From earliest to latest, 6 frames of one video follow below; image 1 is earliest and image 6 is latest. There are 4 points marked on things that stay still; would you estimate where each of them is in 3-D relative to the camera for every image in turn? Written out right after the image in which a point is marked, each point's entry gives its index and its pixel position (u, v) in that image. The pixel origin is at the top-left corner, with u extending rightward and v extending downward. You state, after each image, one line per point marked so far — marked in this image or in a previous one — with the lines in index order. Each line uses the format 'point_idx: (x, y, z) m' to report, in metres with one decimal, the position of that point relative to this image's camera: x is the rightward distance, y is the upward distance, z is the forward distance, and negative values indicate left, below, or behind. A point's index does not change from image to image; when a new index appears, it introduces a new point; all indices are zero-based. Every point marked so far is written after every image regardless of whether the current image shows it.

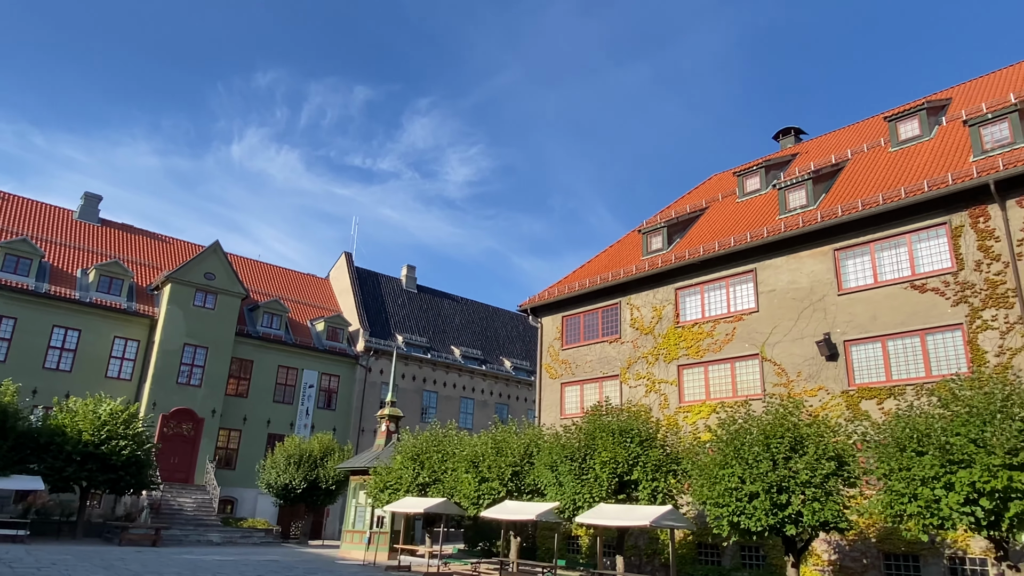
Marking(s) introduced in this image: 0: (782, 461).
0: (+5.4, -3.4, +13.9) m
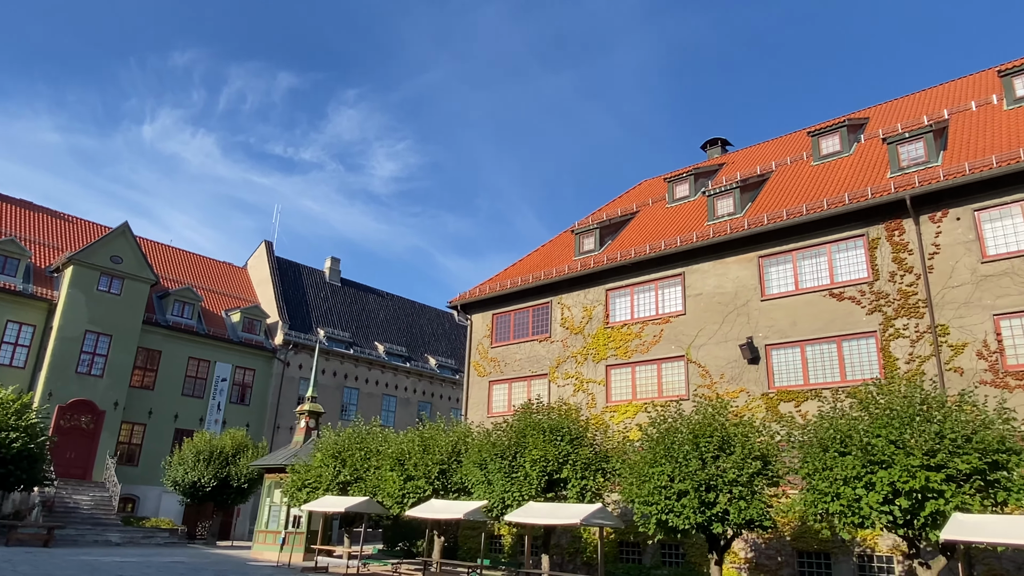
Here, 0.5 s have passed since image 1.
0: (+4.1, -3.5, +14.1) m
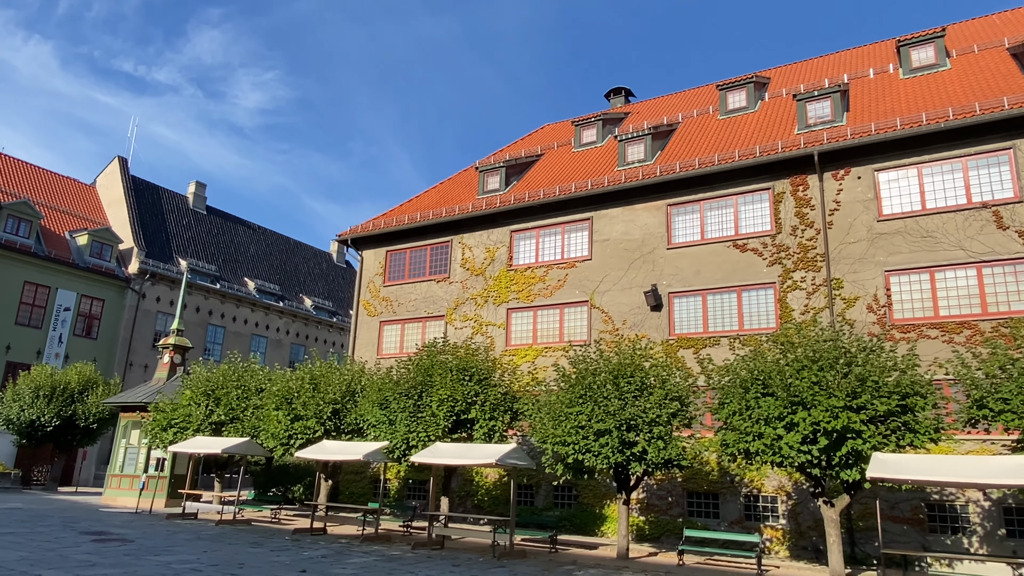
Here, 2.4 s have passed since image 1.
0: (+2.4, -2.2, +13.8) m
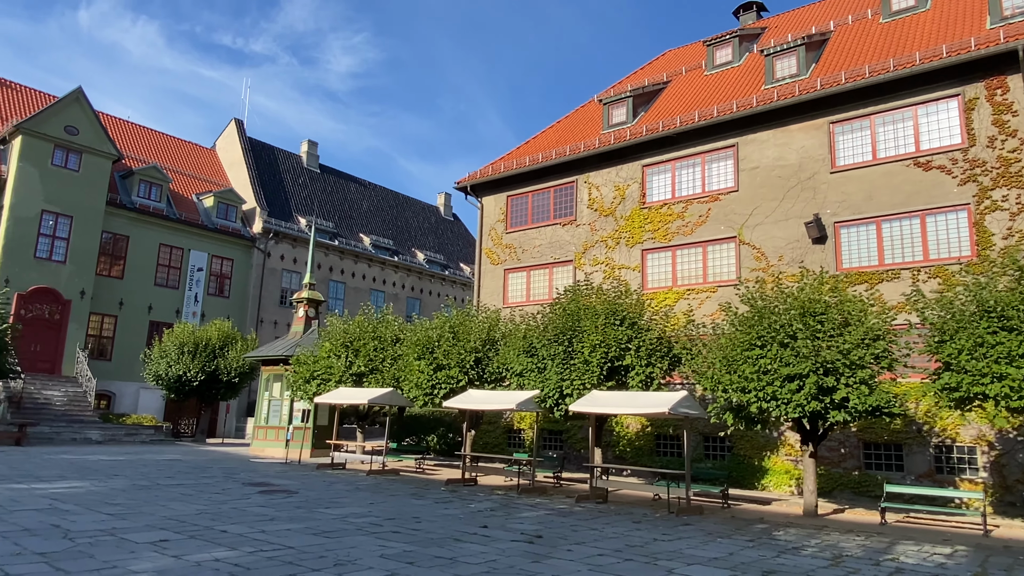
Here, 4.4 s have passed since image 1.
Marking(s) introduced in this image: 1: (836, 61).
0: (+5.5, -0.9, +12.1) m
1: (+9.3, +6.5, +19.9) m
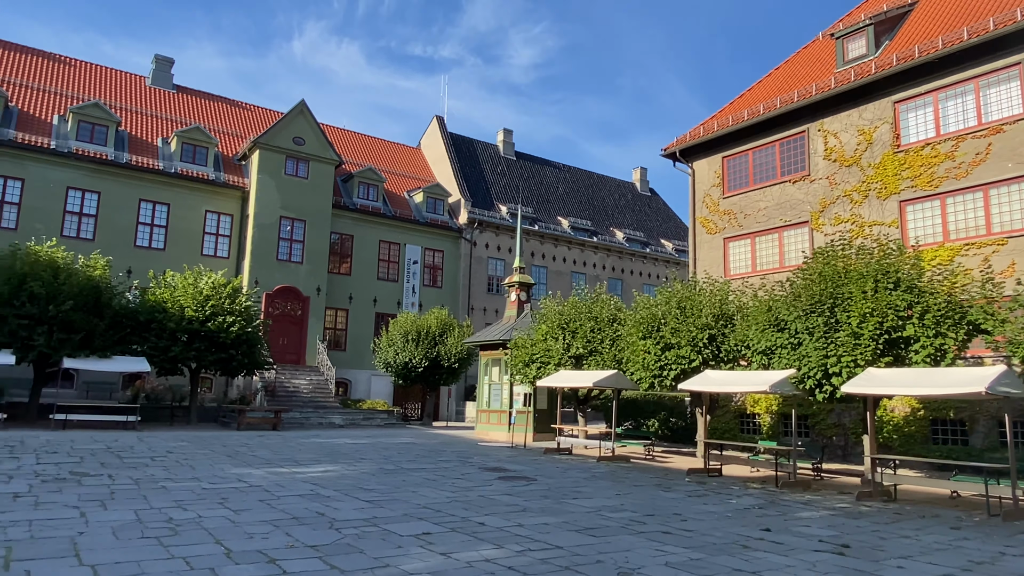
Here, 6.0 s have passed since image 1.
0: (+9.1, 0.0, +8.9) m
1: (+14.5, +7.8, +15.2) m
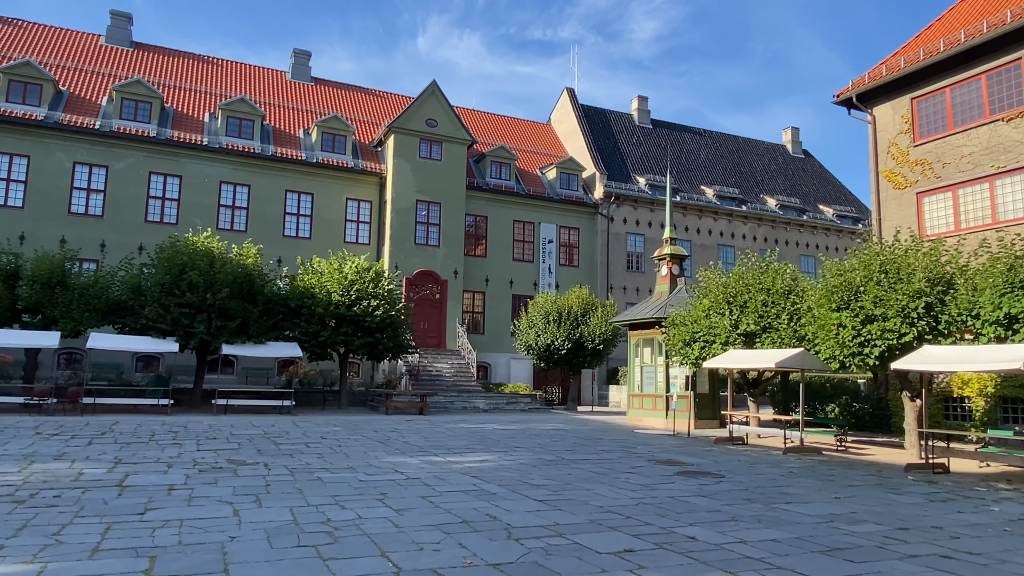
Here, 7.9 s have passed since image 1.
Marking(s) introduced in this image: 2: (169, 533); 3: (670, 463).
0: (+11.0, +0.8, +5.5) m
1: (+17.2, +8.9, +10.5) m
2: (-3.0, -2.1, +6.0) m
3: (+2.8, -3.1, +12.1) m
